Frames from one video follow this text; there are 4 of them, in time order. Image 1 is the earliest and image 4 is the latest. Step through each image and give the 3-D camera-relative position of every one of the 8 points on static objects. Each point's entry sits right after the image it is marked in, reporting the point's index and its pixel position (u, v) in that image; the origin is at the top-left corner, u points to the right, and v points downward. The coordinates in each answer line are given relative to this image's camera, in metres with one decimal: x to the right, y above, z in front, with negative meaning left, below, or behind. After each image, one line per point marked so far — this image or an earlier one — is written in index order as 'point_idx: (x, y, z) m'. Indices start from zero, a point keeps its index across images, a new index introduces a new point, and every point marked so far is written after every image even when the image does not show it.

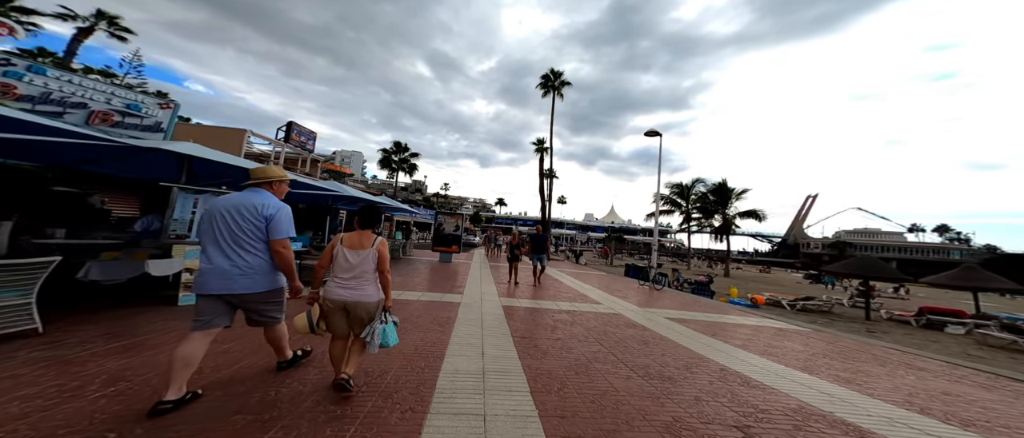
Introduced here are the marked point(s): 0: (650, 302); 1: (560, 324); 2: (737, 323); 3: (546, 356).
0: (+3.9, -2.3, +8.7) m
1: (+0.8, -1.8, +5.1) m
2: (+4.1, -1.9, +5.5) m
3: (+0.4, -1.8, +3.9) m
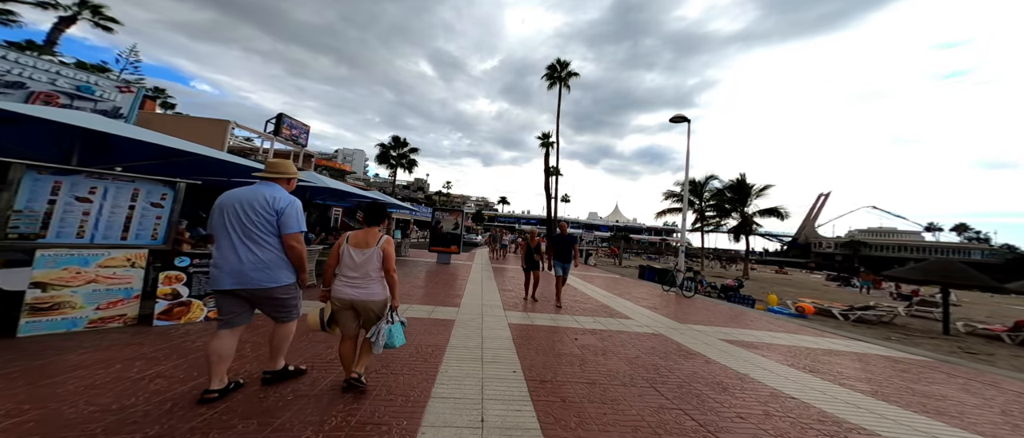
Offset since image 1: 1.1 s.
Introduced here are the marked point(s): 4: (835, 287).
0: (+4.1, -2.2, +7.3) m
1: (+0.9, -1.7, +3.8) m
2: (+4.2, -1.7, +4.1) m
3: (+0.6, -1.6, +2.5) m
4: (+21.2, -4.5, +19.8) m
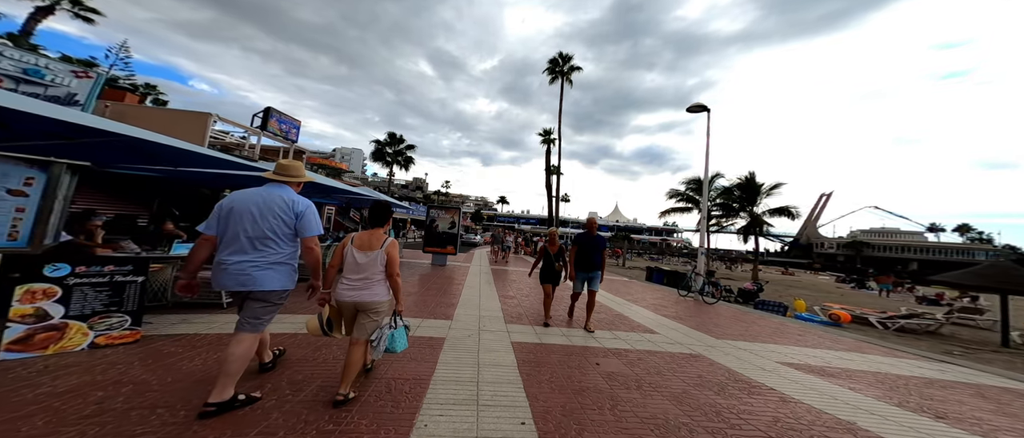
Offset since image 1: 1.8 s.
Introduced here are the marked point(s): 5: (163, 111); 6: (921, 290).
0: (+4.1, -2.1, +6.4) m
1: (+1.0, -1.6, +2.9) m
2: (+4.3, -1.7, +3.2) m
3: (+0.6, -1.6, +1.6) m
4: (+21.3, -4.4, +19.0) m
5: (-16.4, +5.1, +14.3) m
6: (+22.3, -3.9, +16.5) m
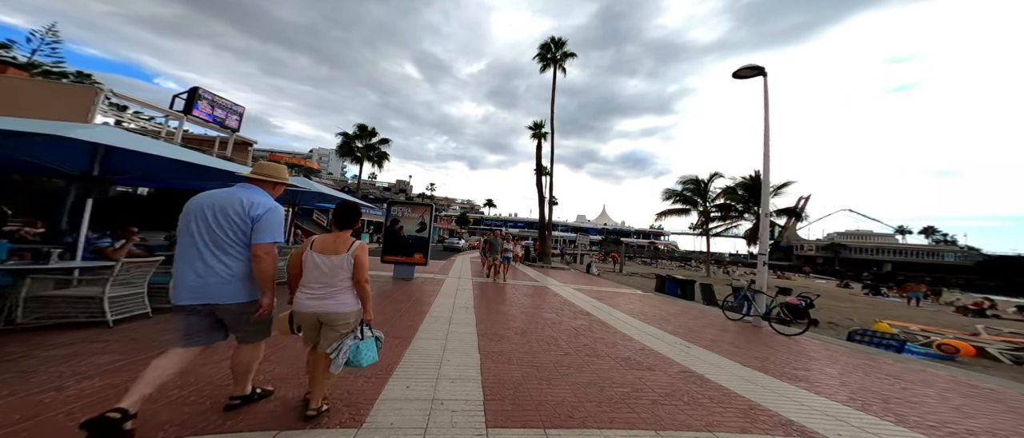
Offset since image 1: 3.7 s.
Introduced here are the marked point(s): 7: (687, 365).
0: (+4.0, -2.0, +4.0) m
1: (+1.0, -1.4, +0.3) m
2: (+4.3, -1.5, +0.8) m
3: (+0.7, -1.4, -0.9) m
4: (+20.5, -4.4, +17.4) m
5: (-16.9, +5.1, +11.0) m
6: (+21.7, -3.9, +15.0) m
7: (+2.2, -1.8, +3.7) m
